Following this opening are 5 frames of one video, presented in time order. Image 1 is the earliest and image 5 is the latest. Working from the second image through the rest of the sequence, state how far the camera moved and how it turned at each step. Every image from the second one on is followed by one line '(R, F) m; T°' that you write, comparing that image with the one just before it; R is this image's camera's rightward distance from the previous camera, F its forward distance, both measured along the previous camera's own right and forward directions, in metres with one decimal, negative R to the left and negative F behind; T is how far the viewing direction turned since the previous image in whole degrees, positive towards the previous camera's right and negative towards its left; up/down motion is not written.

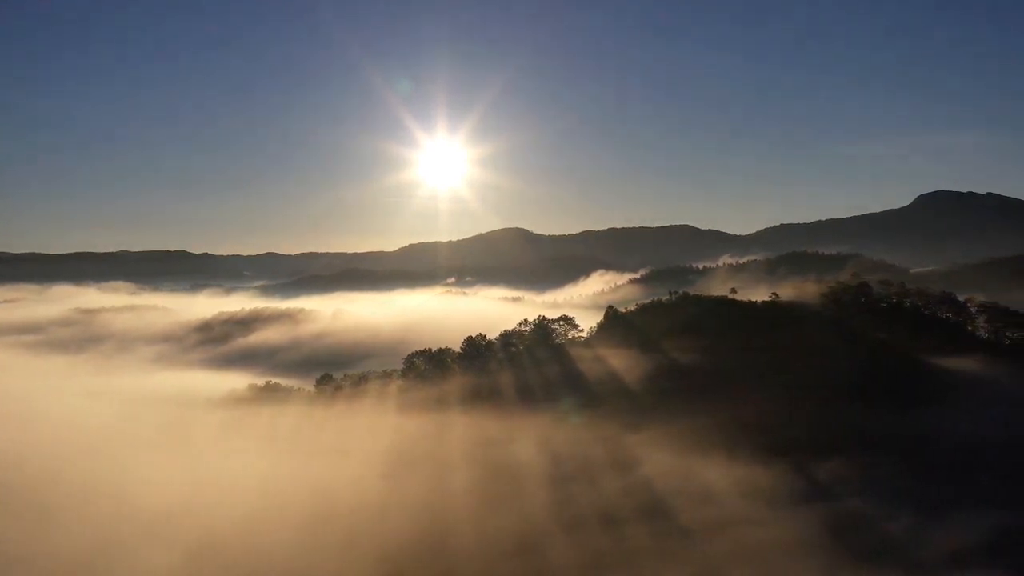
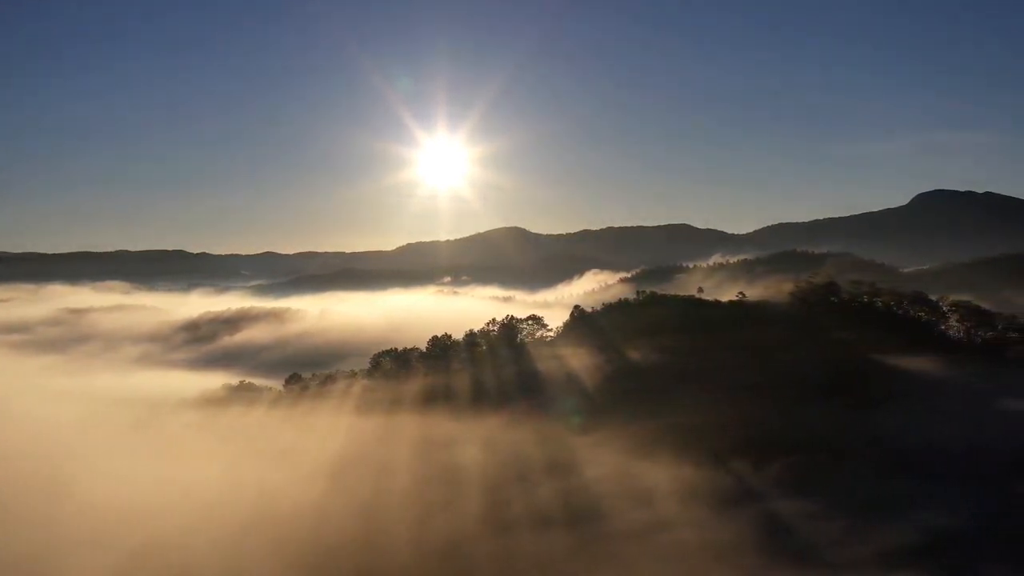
(+3.5, +0.2) m; 0°
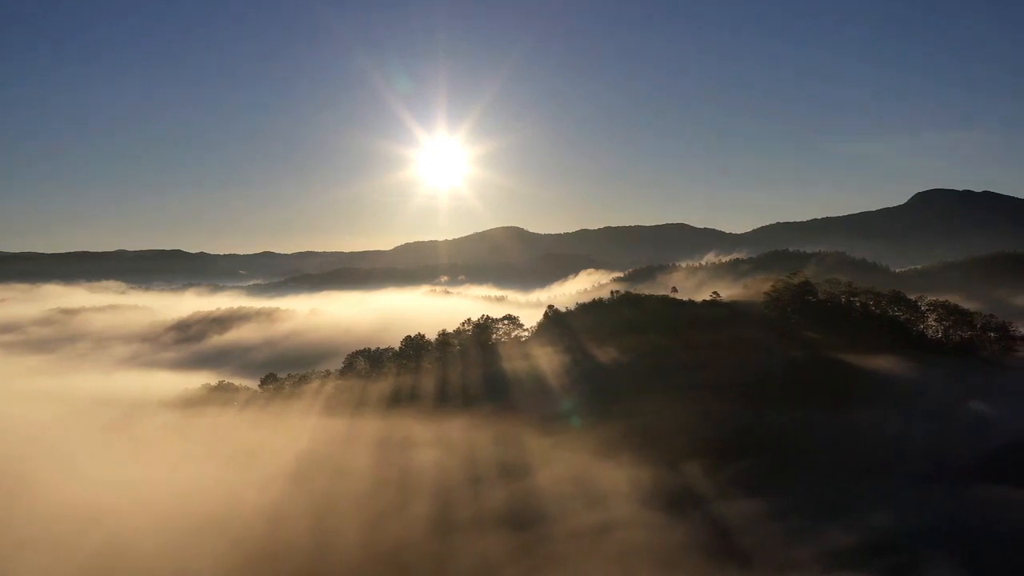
(+2.7, +0.1) m; 0°
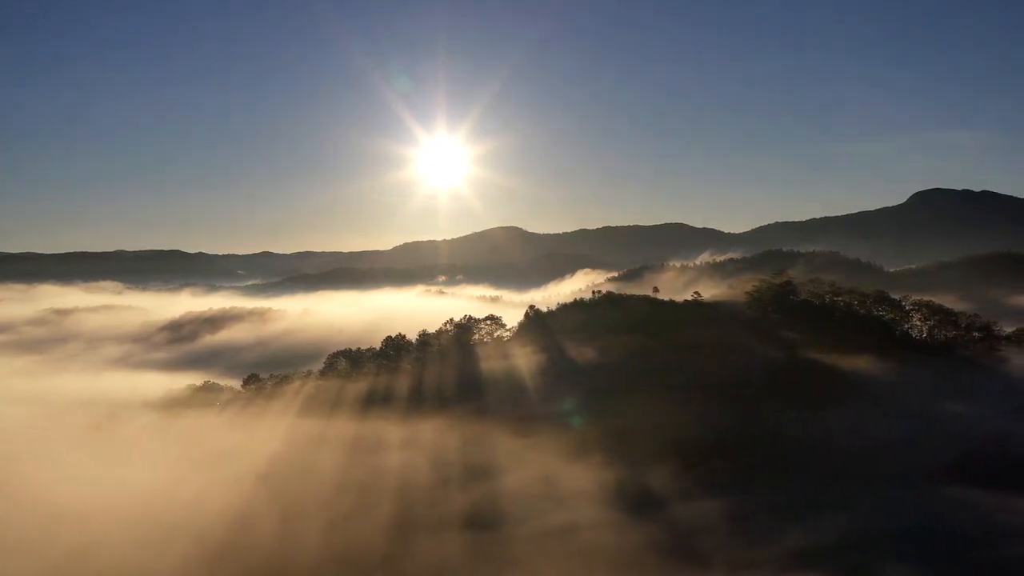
(+1.9, +0.1) m; 0°
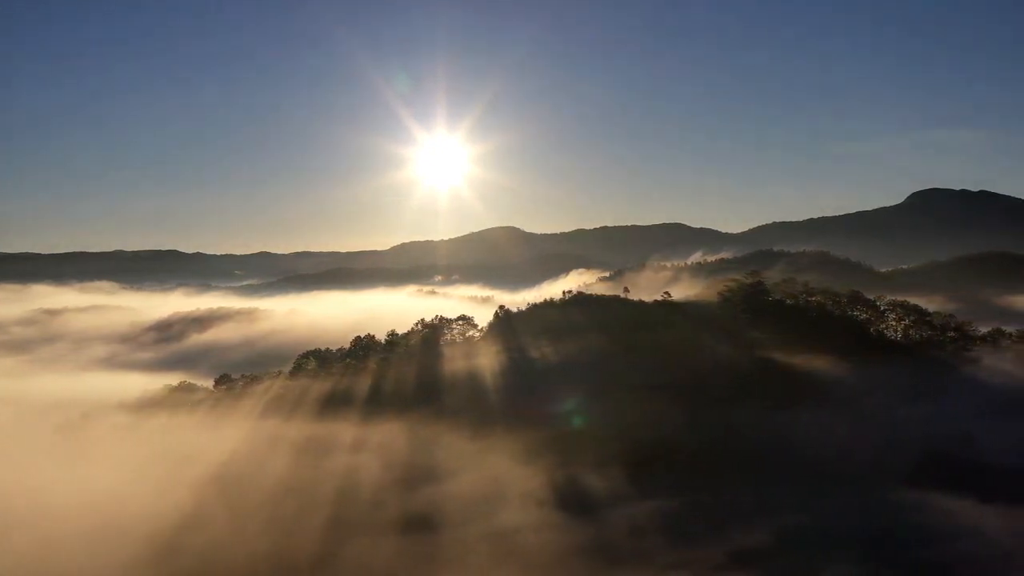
(+3.0, +0.2) m; 0°
